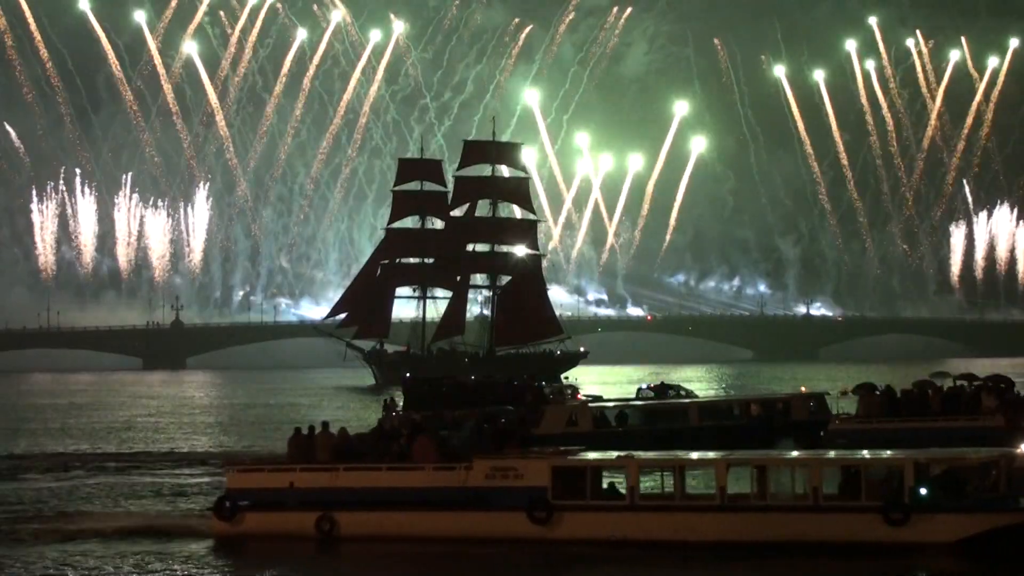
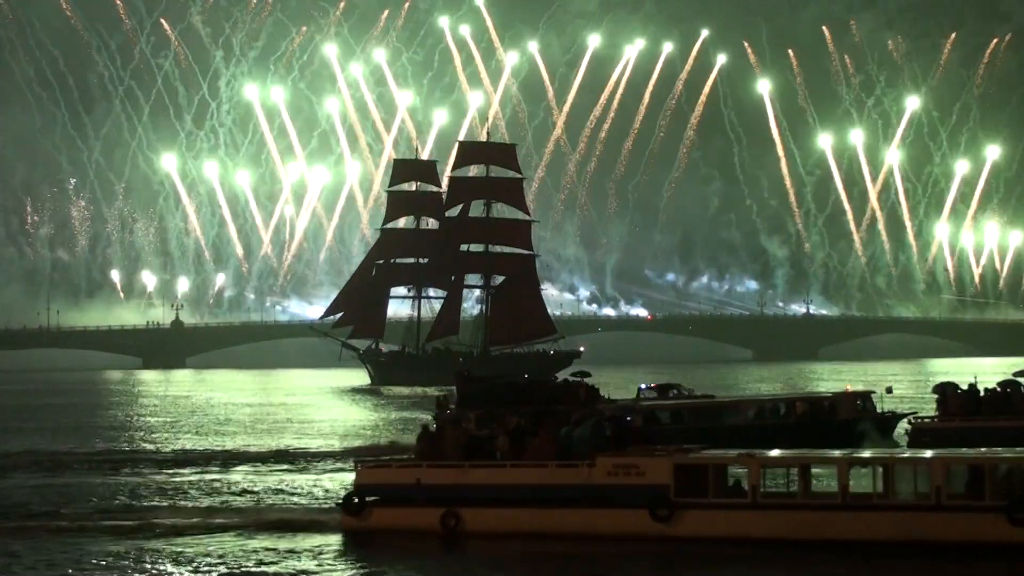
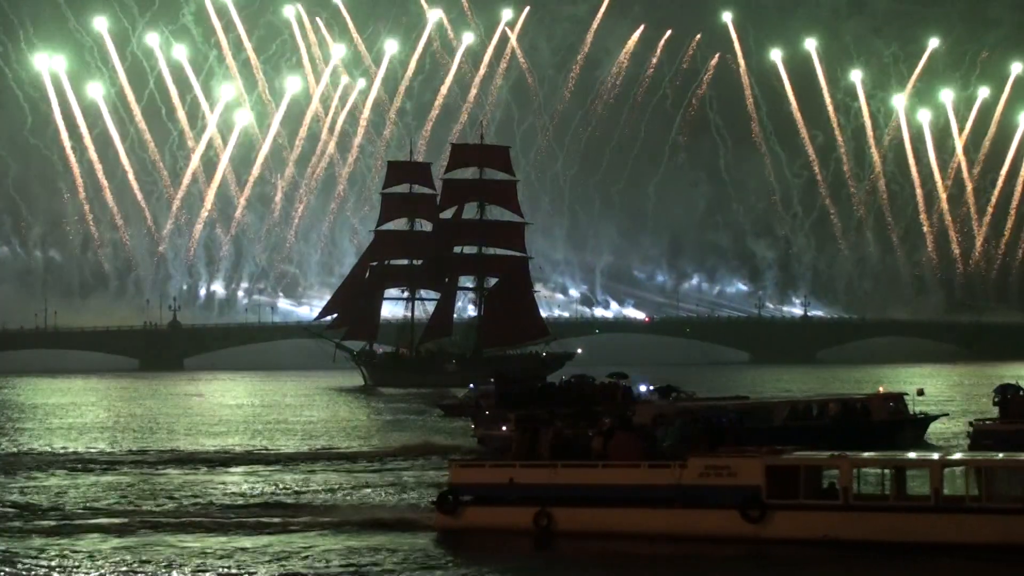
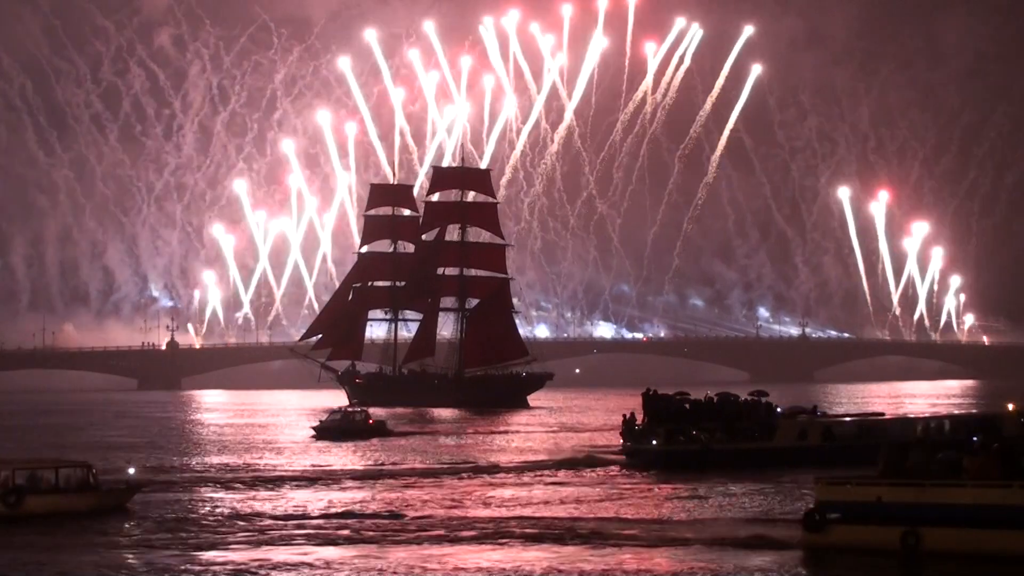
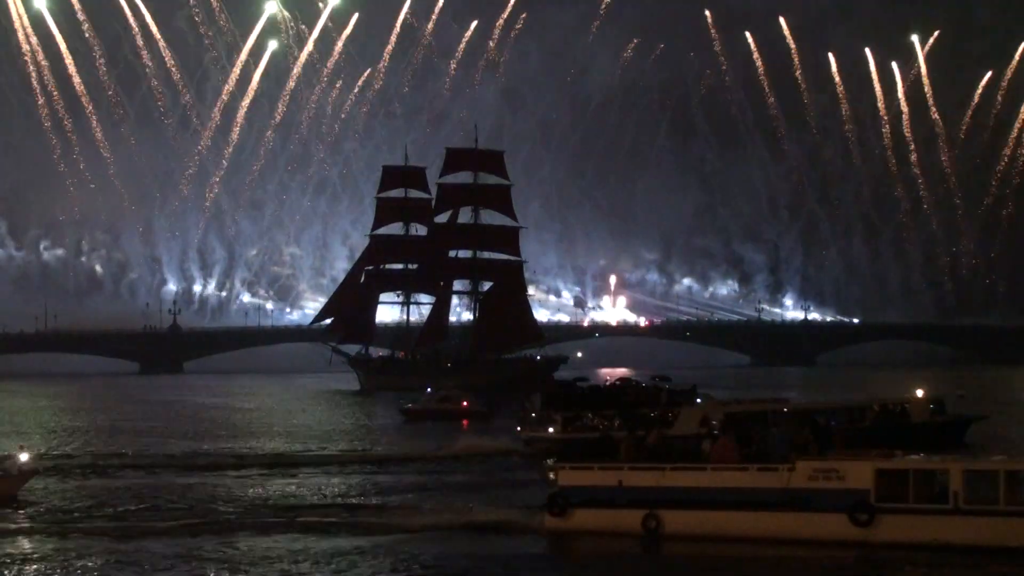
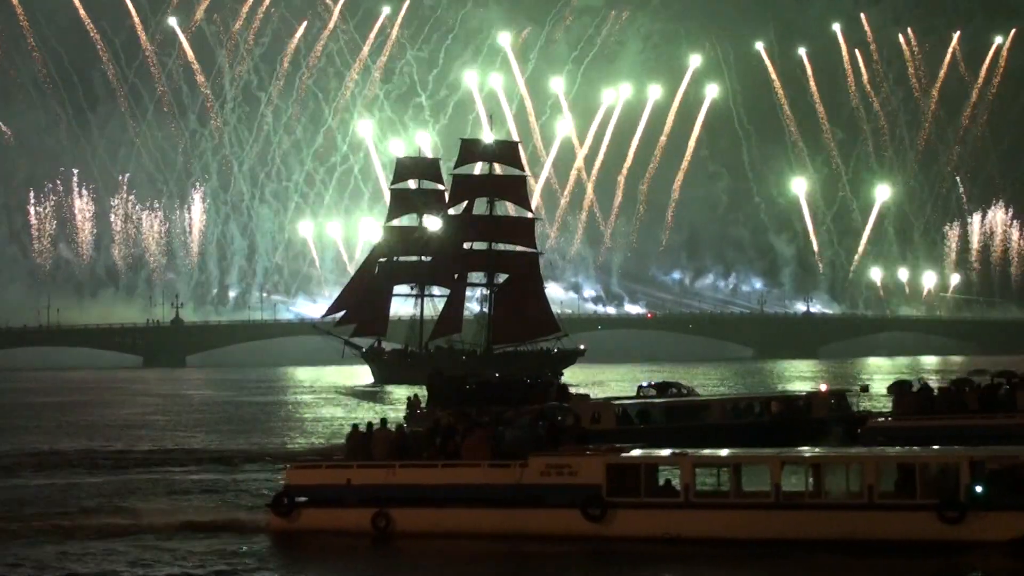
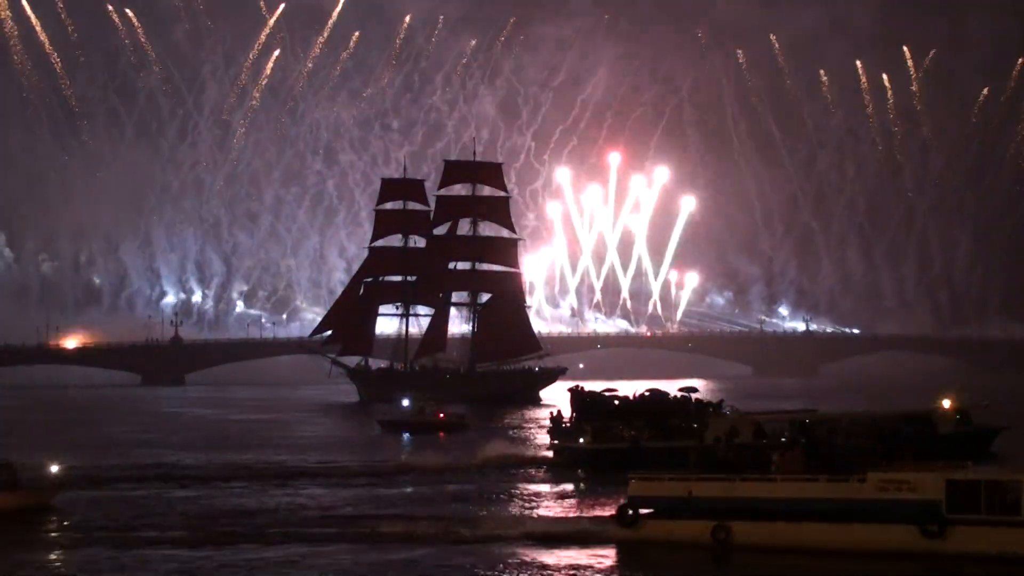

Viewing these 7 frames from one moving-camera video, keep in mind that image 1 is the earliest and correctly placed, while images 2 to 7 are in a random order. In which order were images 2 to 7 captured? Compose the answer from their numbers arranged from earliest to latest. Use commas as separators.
6, 2, 3, 5, 7, 4
